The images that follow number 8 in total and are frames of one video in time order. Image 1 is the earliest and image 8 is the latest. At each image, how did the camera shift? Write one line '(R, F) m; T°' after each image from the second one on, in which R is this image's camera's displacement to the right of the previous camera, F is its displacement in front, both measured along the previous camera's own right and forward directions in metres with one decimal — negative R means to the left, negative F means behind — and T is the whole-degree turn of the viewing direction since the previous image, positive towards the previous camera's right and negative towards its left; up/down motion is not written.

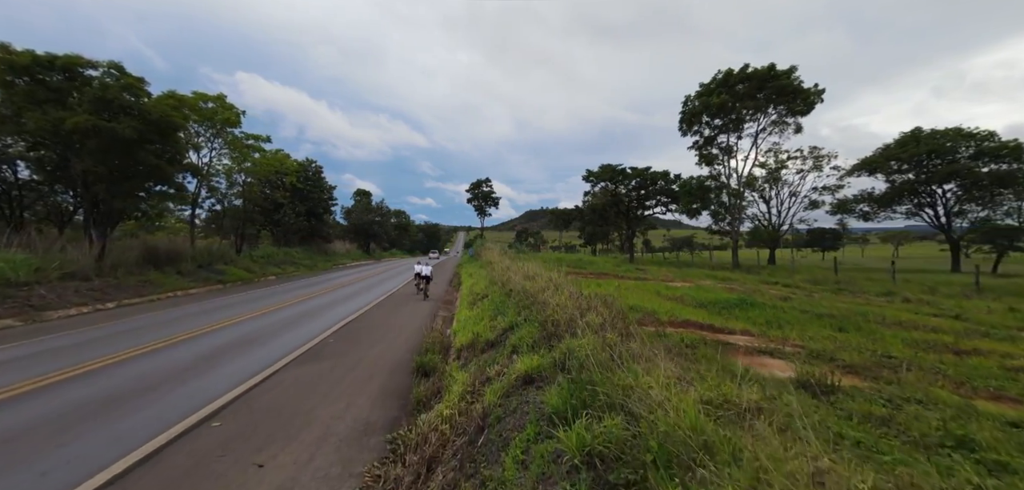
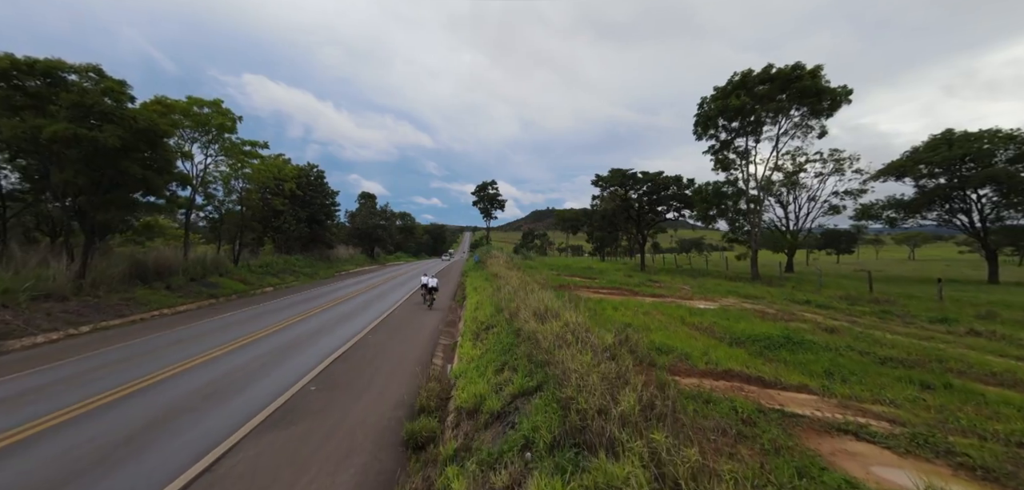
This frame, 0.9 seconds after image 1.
(-0.1, +1.0) m; -1°
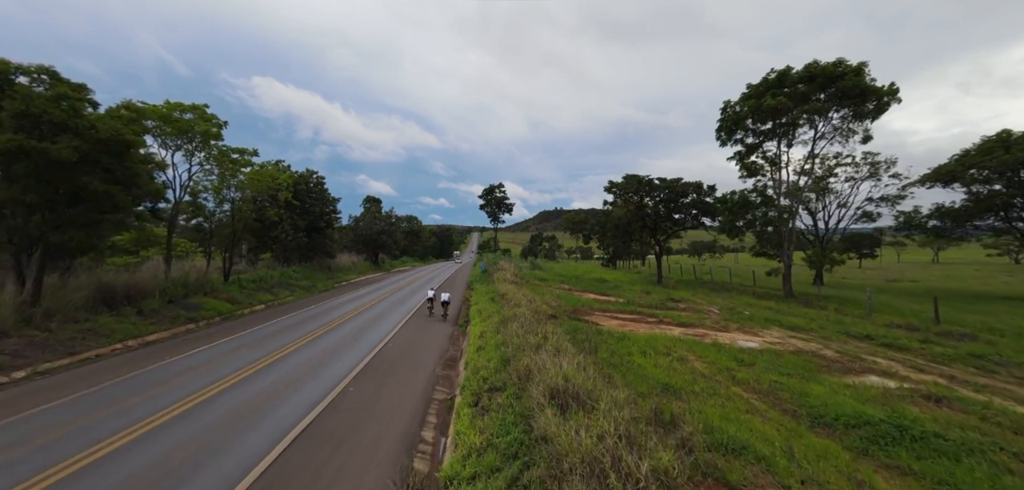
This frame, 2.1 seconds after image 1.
(0.0, +1.7) m; -1°
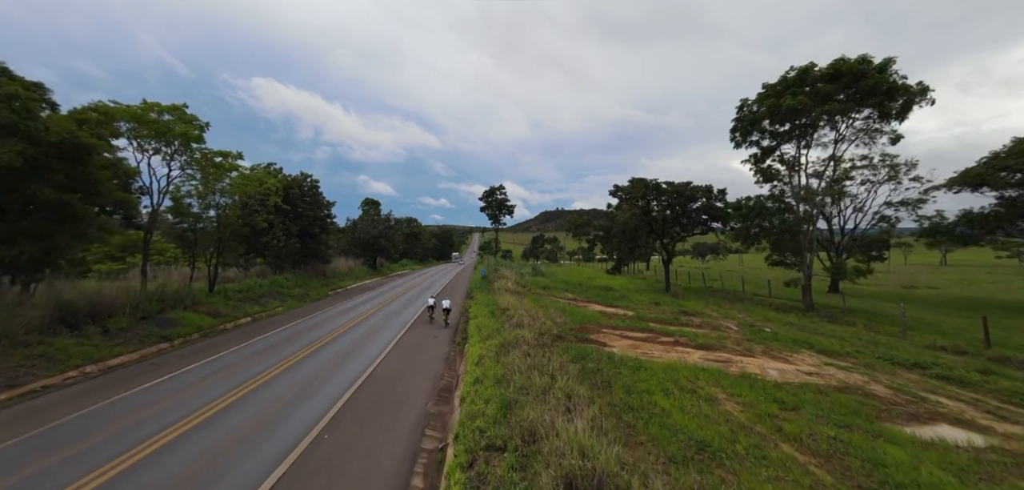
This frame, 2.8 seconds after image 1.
(0.0, +1.2) m; 0°
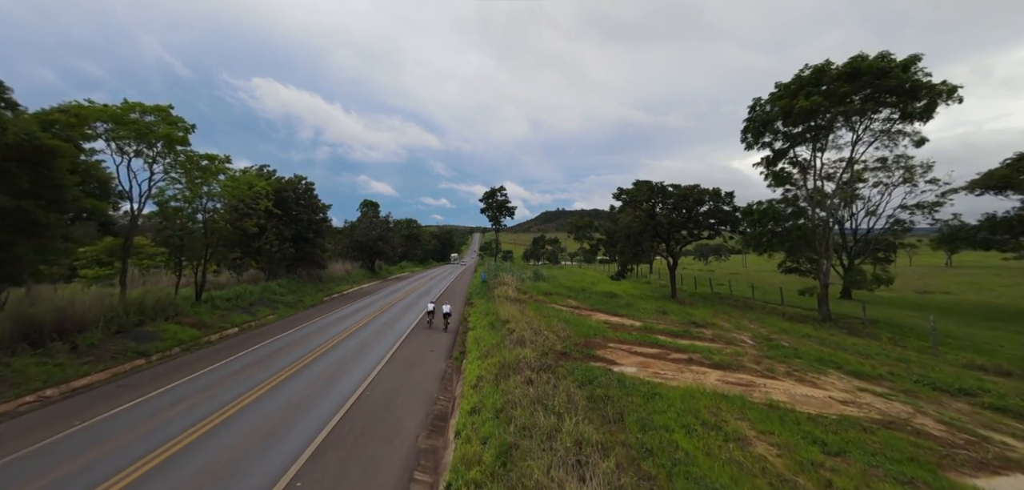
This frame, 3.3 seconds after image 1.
(0.0, +0.9) m; 0°
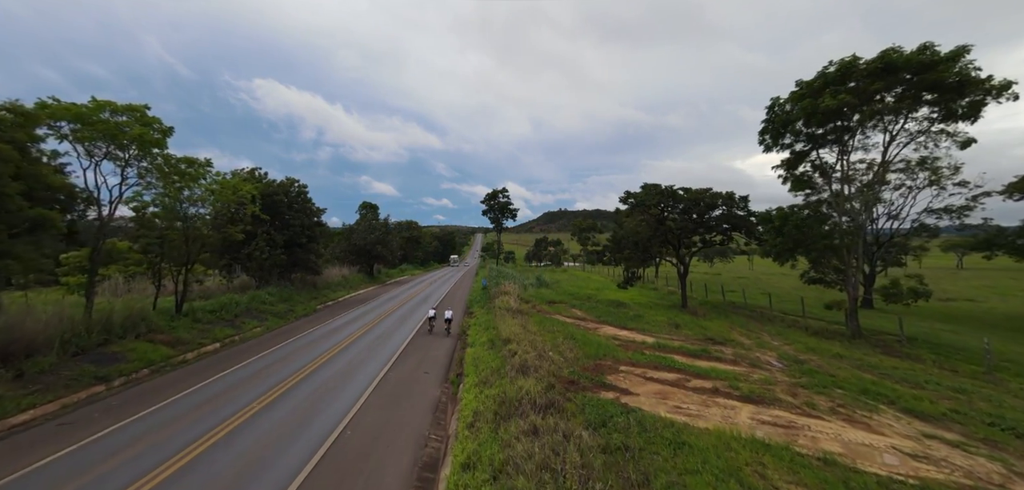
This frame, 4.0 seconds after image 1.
(0.0, +1.3) m; 0°
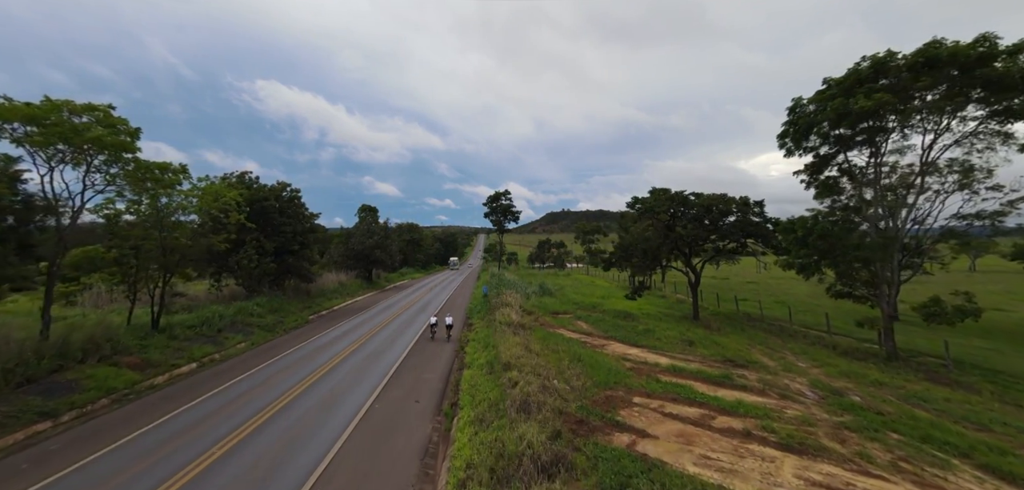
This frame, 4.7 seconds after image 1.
(+0.1, +1.4) m; 0°
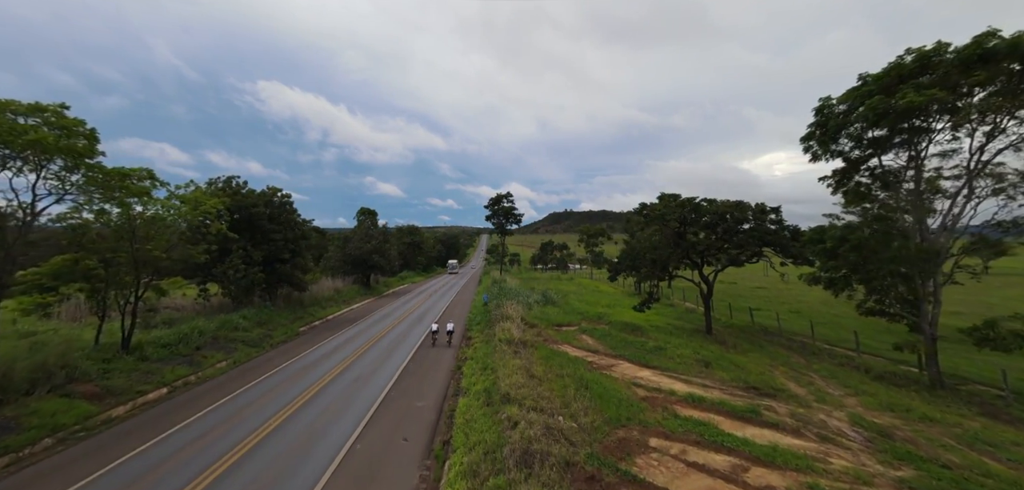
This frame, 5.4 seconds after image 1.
(+0.1, +1.4) m; 0°
